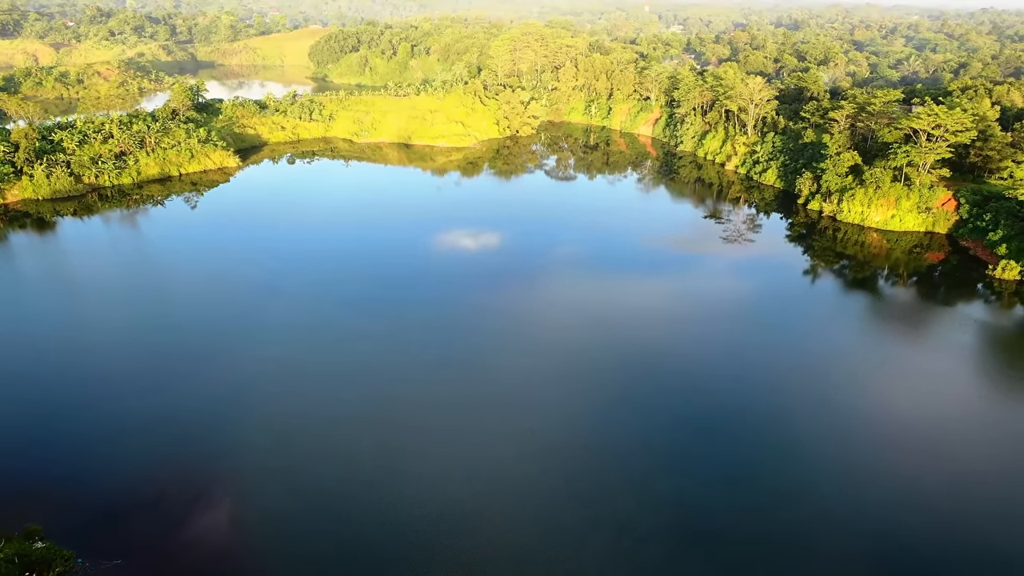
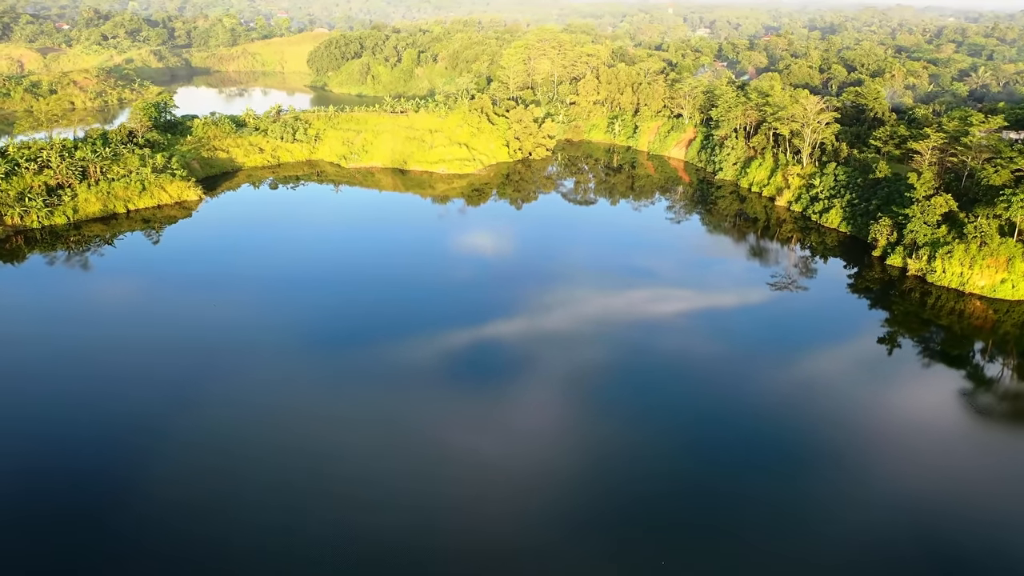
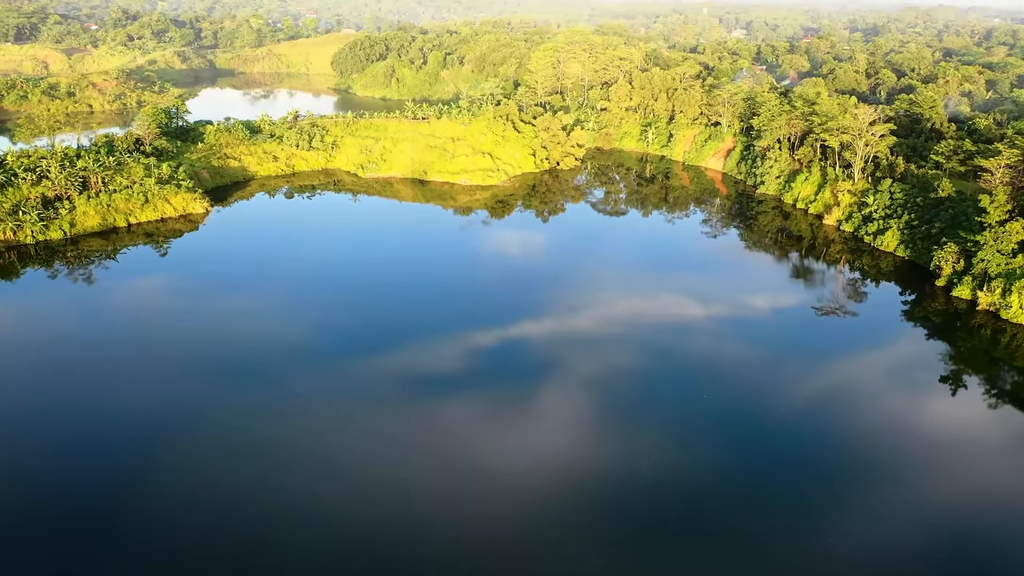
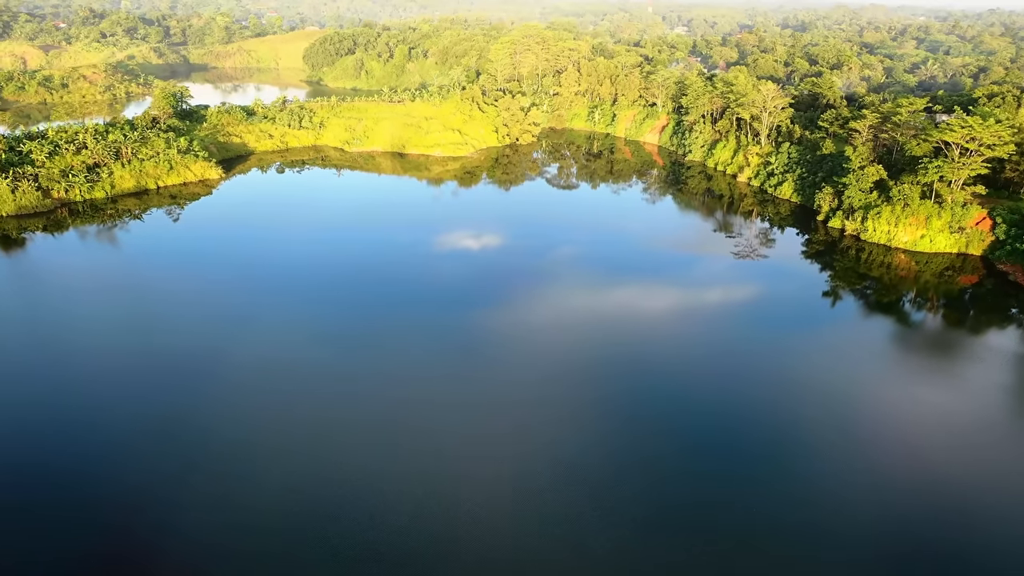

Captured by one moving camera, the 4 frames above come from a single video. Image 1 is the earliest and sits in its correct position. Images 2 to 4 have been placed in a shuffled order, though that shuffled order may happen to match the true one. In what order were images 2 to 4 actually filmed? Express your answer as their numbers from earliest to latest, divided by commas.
4, 2, 3
